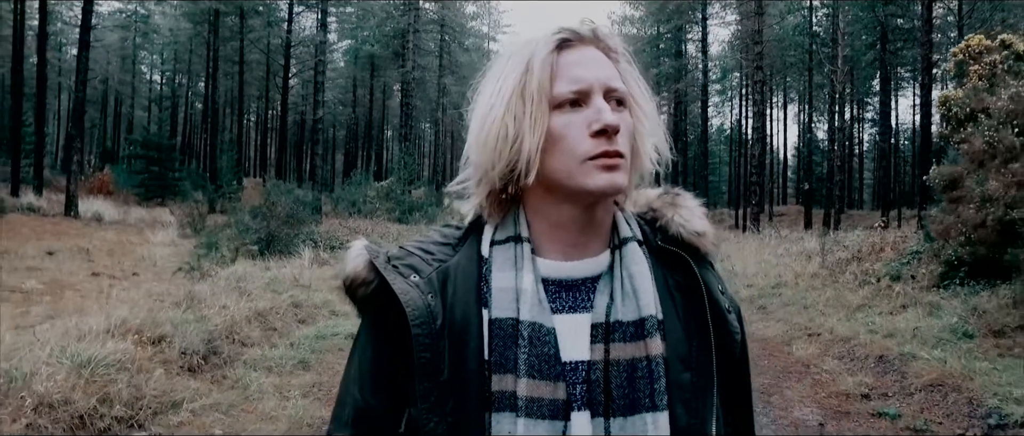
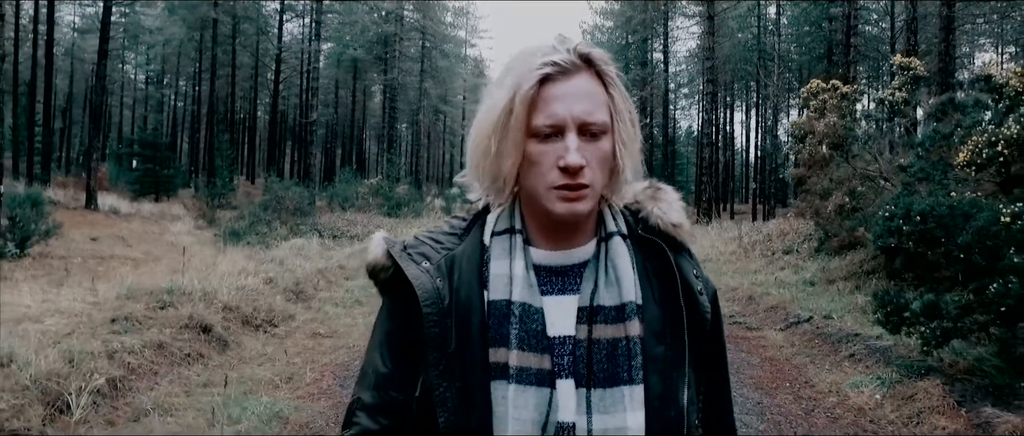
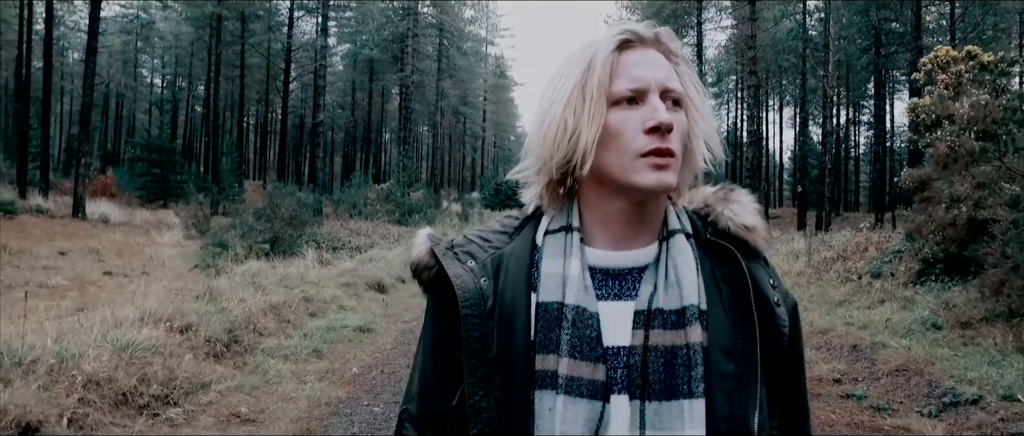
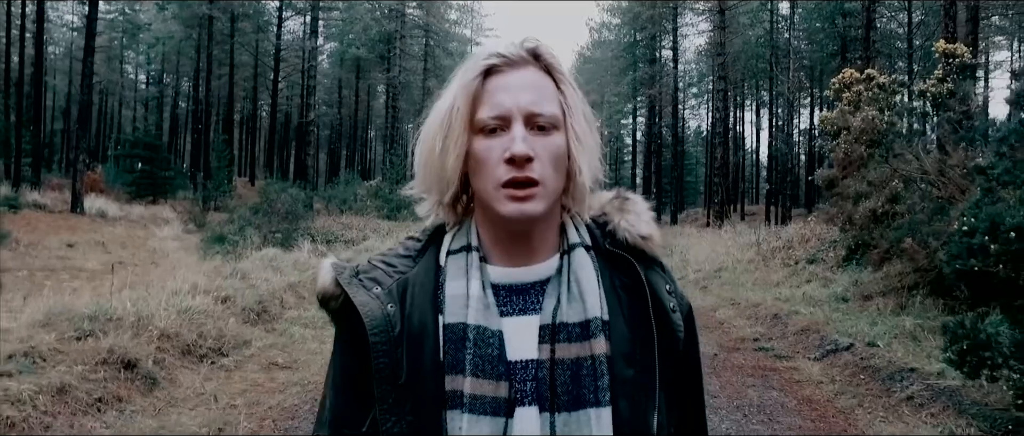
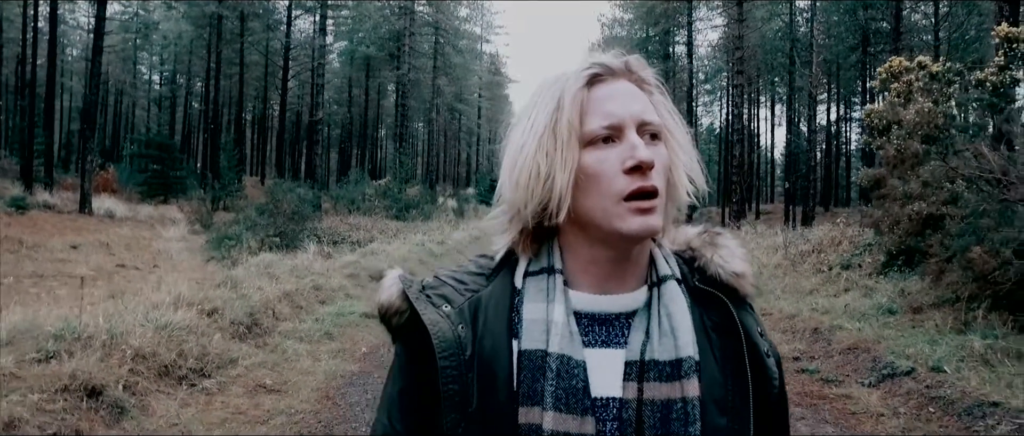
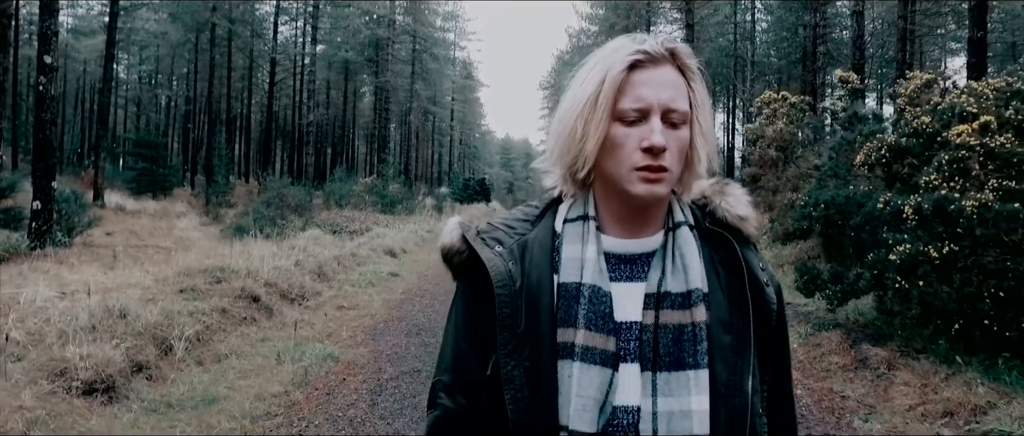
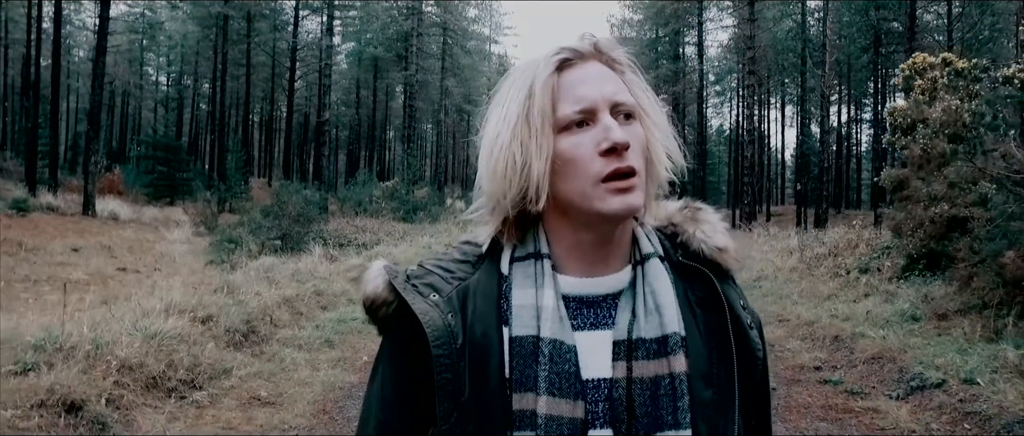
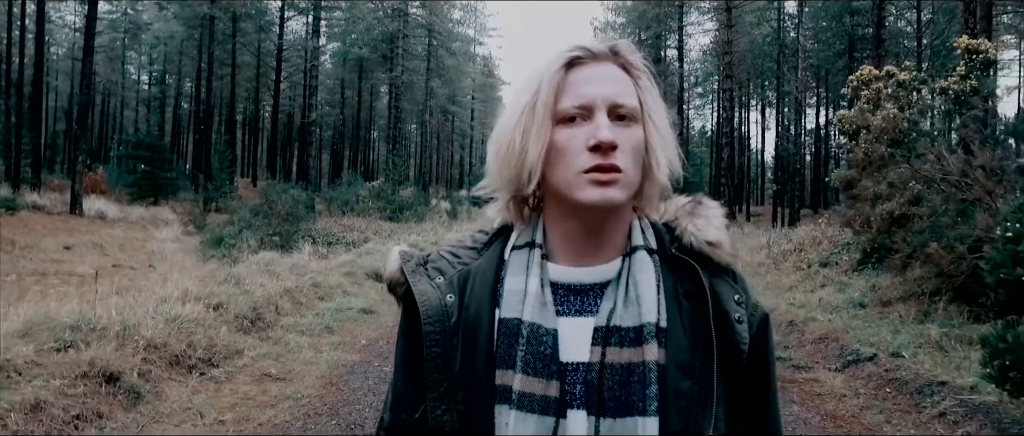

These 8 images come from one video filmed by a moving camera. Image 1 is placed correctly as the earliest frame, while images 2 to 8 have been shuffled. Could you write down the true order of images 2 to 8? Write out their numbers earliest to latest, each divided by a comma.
3, 7, 5, 8, 4, 2, 6
